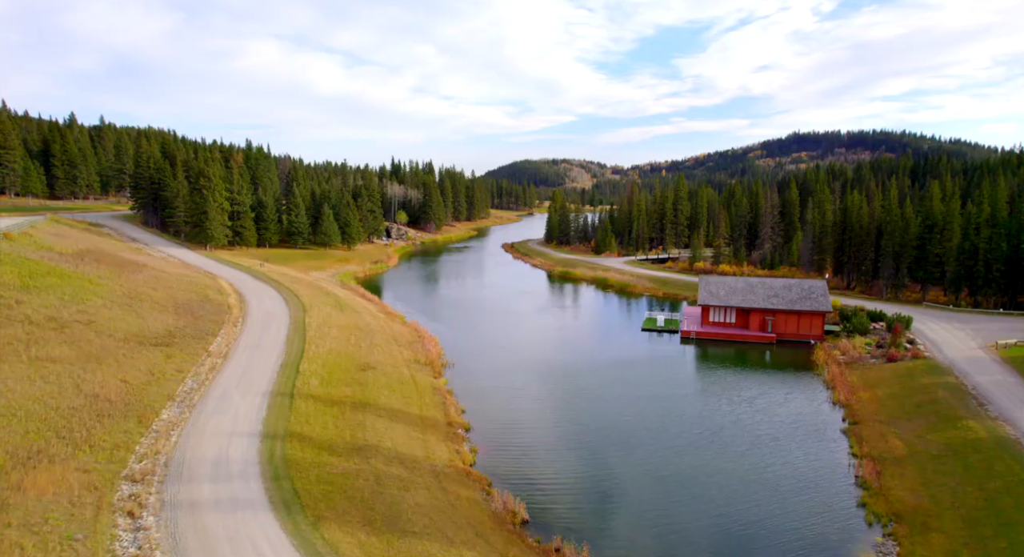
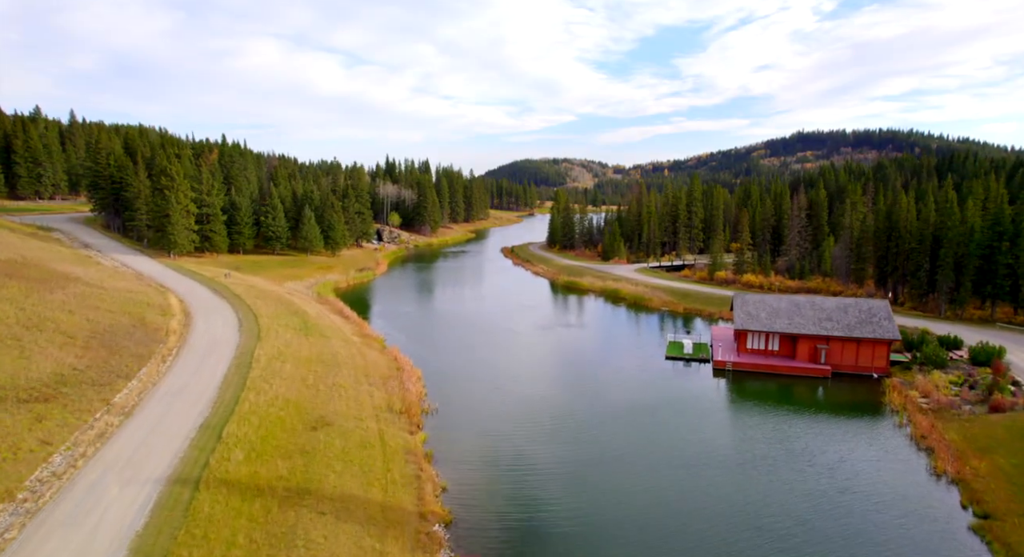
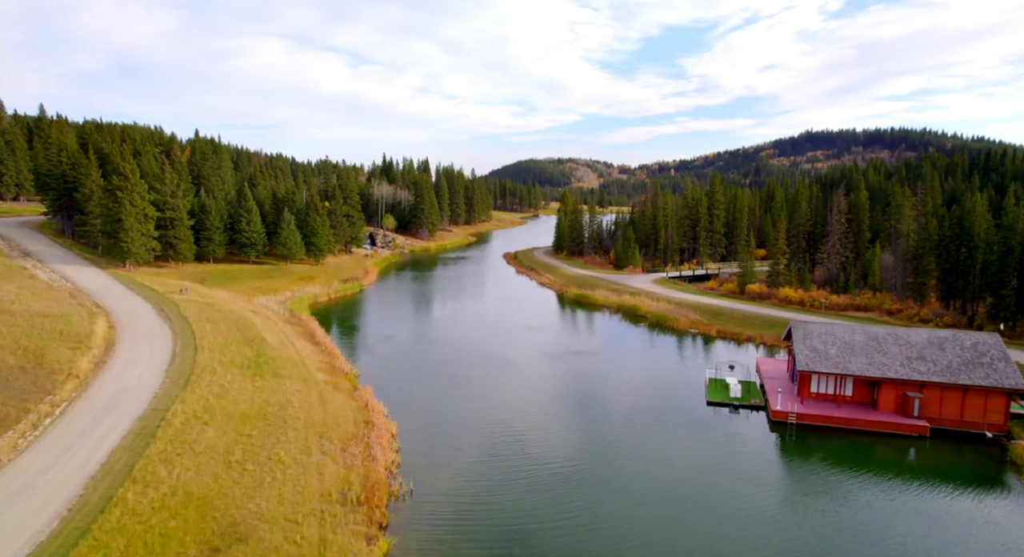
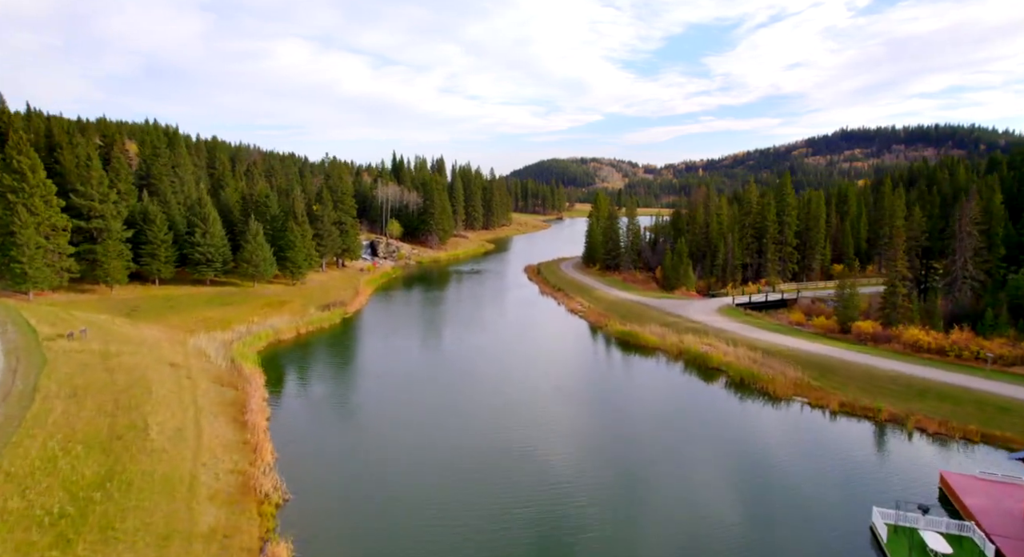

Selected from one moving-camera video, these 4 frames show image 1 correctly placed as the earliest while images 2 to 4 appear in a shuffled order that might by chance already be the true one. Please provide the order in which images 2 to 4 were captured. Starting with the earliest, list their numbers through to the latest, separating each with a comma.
2, 3, 4
